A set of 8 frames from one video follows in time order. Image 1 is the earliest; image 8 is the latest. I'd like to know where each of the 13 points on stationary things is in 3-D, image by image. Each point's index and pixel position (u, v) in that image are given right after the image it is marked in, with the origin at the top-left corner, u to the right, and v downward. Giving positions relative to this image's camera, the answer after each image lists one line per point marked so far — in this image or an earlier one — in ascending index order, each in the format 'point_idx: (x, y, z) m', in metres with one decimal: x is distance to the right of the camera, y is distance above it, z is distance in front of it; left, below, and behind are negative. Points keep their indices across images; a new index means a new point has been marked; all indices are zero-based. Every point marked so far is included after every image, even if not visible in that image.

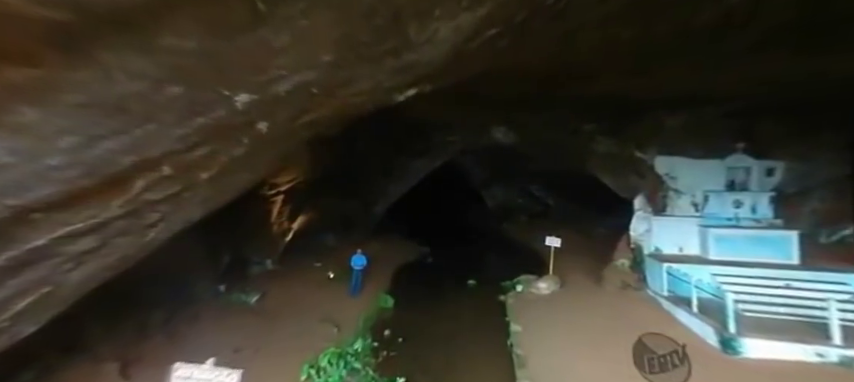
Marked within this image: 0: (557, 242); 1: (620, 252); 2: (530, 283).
0: (+2.6, -1.0, +7.3) m
1: (+3.7, -1.2, +7.1) m
2: (+2.1, -1.9, +7.3) m
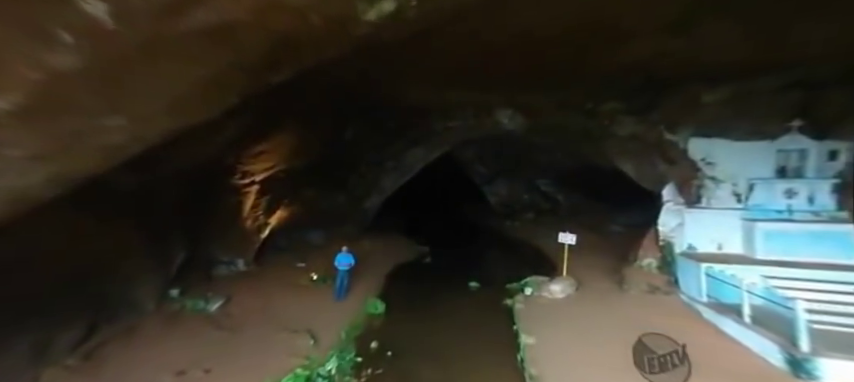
0: (+2.5, -0.8, +6.4) m
1: (+3.6, -1.0, +6.2) m
2: (+2.0, -1.7, +6.4) m
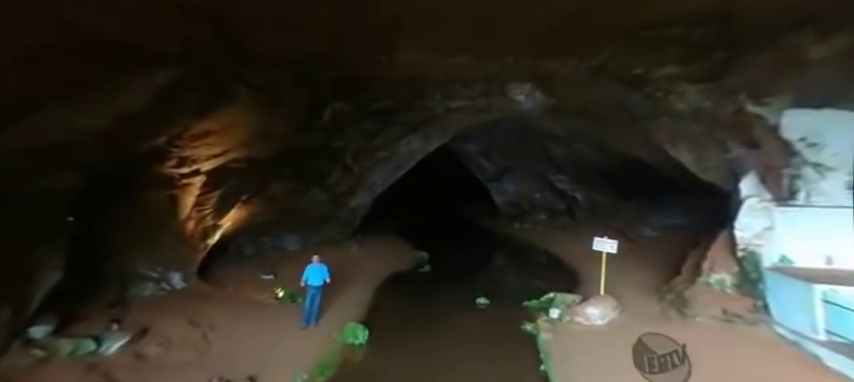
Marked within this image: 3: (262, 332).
0: (+2.5, -0.7, +4.8) m
1: (+3.6, -0.9, +4.6) m
2: (+2.0, -1.6, +4.8) m
3: (-2.1, -1.8, +4.6) m
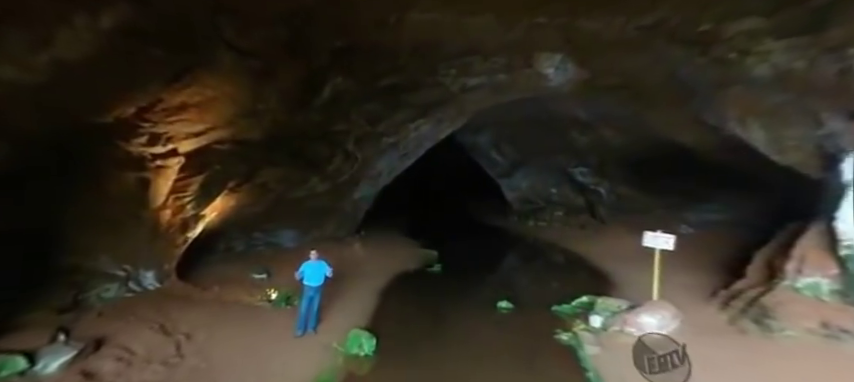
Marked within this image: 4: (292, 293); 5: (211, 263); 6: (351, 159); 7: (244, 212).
0: (+2.7, -0.6, +4.0) m
1: (+3.8, -0.7, +3.8) m
2: (+2.2, -1.4, +4.0) m
3: (-1.9, -1.6, +3.8) m
4: (-1.9, -1.5, +5.2) m
5: (-3.4, -1.1, +5.8) m
6: (-1.3, +0.6, +6.5) m
7: (-3.0, -0.3, +6.1) m
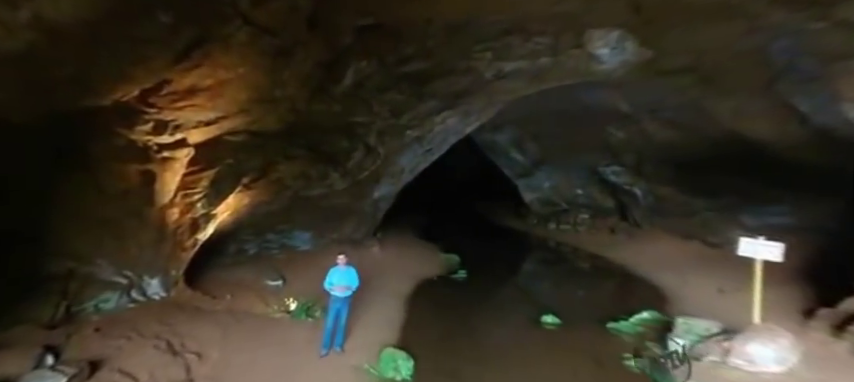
0: (+3.1, -0.5, +3.5) m
1: (+4.2, -0.7, +3.2) m
2: (+2.6, -1.4, +3.5) m
3: (-1.4, -1.5, +3.3) m
4: (-1.5, -1.4, +4.7) m
5: (-3.0, -1.1, +5.3) m
6: (-0.9, +0.6, +6.0) m
7: (-2.6, -0.3, +5.5) m
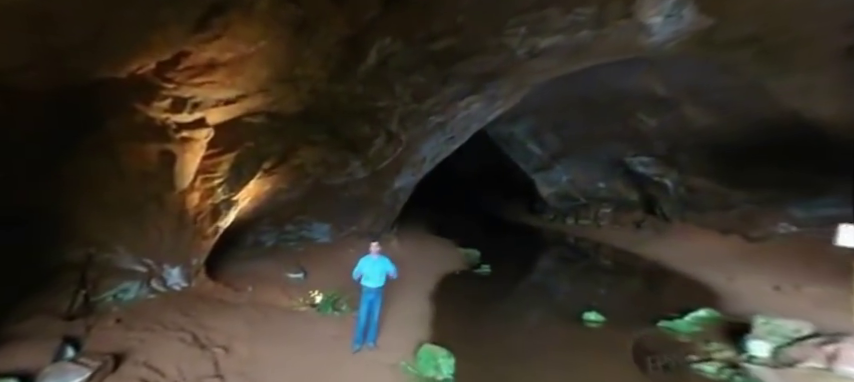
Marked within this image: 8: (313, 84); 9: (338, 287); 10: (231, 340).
0: (+3.5, -0.3, +3.2) m
1: (+4.6, -0.5, +3.0) m
2: (+3.0, -1.2, +3.2) m
3: (-1.1, -1.4, +3.0) m
4: (-1.1, -1.3, +4.4) m
5: (-2.6, -0.9, +5.1) m
6: (-0.5, +0.8, +5.7) m
7: (-2.2, -0.1, +5.3) m
8: (-1.3, +1.3, +4.3) m
9: (-1.2, -1.3, +4.8) m
10: (-1.7, -1.2, +3.1) m
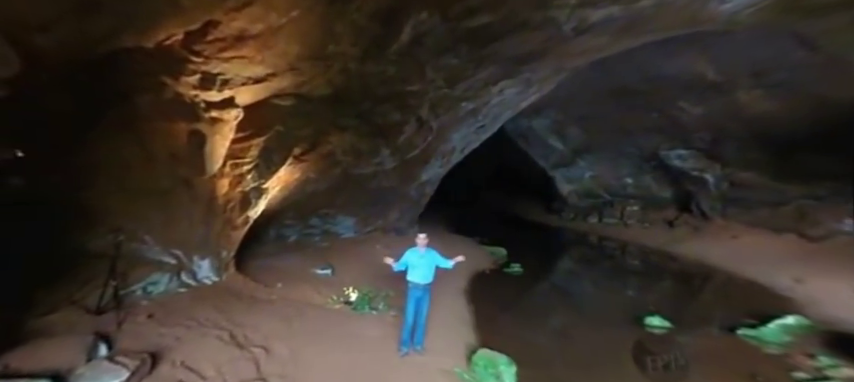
0: (+3.9, -0.1, +2.9) m
1: (+5.1, -0.3, +2.7) m
2: (+3.5, -1.0, +2.9) m
3: (-0.6, -1.2, +2.8) m
4: (-0.6, -1.1, +4.1) m
5: (-2.1, -0.8, +4.8) m
6: (-0.1, +0.9, +5.4) m
7: (-1.7, 0.0, +5.0) m
8: (-0.9, +1.4, +4.1) m
9: (-0.7, -1.1, +4.5) m
10: (-1.2, -1.1, +2.8) m
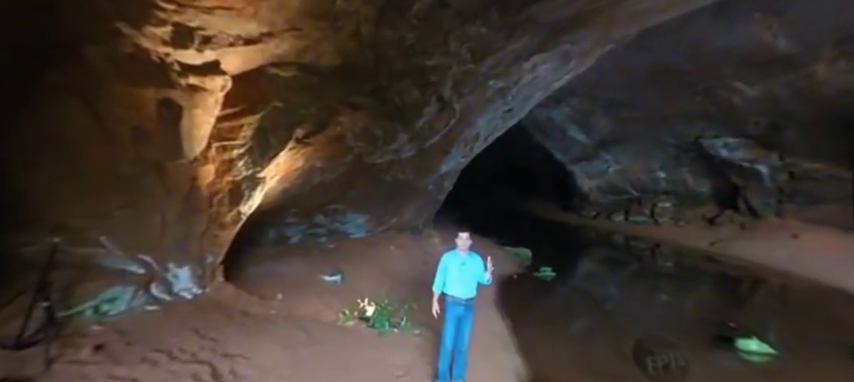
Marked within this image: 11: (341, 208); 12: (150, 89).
0: (+4.2, 0.0, +2.2) m
1: (+5.3, -0.2, +2.0) m
2: (+3.7, -0.9, +2.2) m
3: (-0.3, -1.1, +2.0) m
4: (-0.3, -1.1, +3.4) m
5: (-1.9, -0.7, +4.1) m
6: (+0.2, +1.0, +4.7) m
7: (-1.4, +0.1, +4.3) m
8: (-0.6, +1.5, +3.3) m
9: (-0.4, -1.0, +3.8) m
10: (-0.9, -1.0, +2.1) m
11: (-1.2, -0.2, +5.0) m
12: (-1.7, +0.6, +2.3) m
